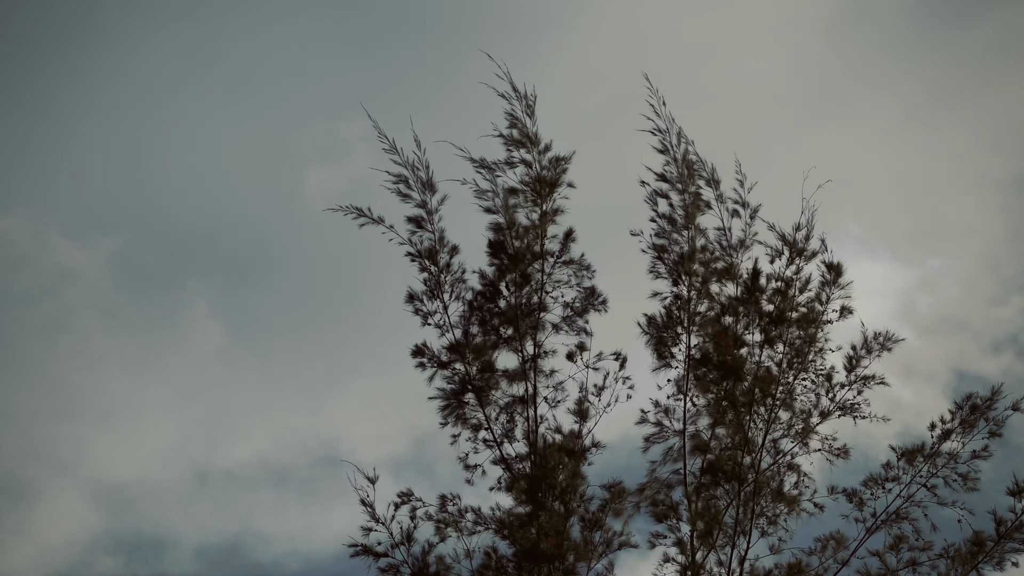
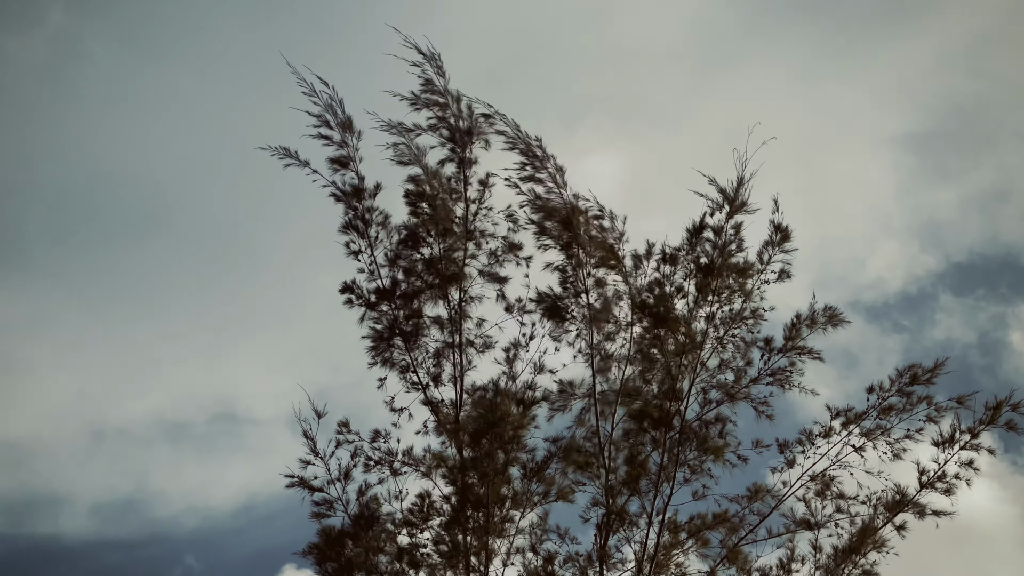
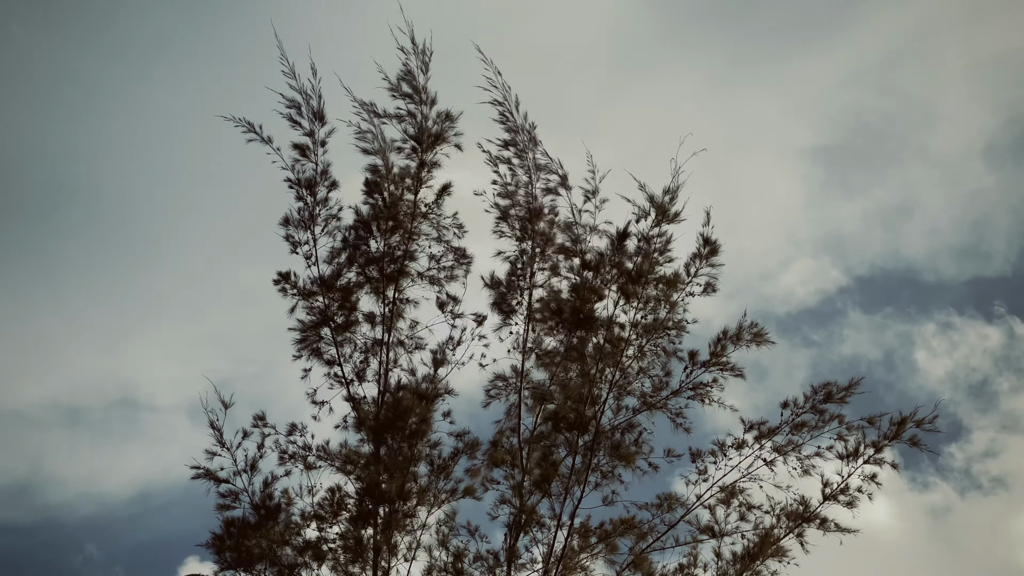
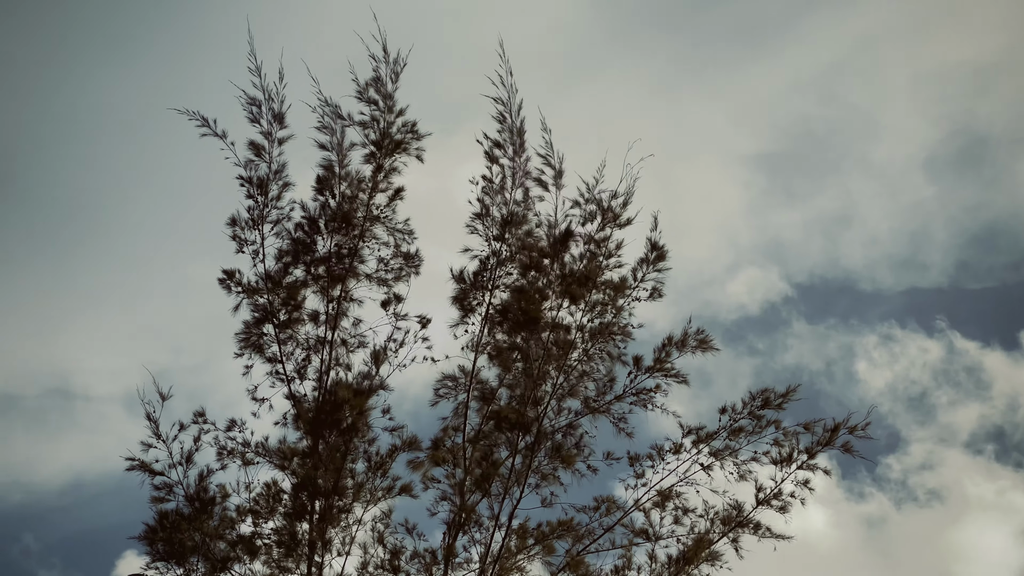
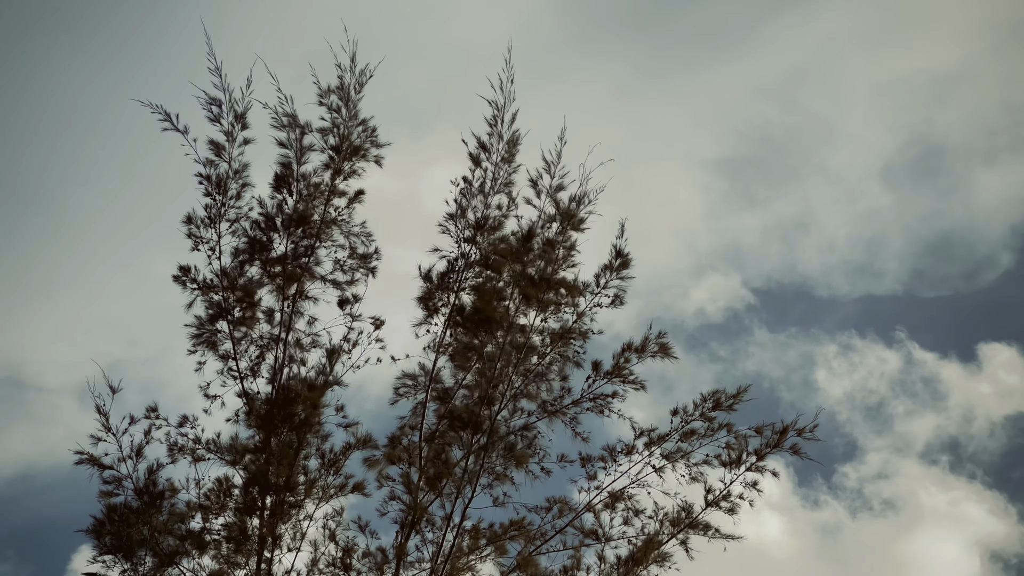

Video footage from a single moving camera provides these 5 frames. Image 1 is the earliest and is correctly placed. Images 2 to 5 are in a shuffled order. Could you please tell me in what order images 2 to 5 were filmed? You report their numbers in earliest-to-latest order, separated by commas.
5, 4, 3, 2
